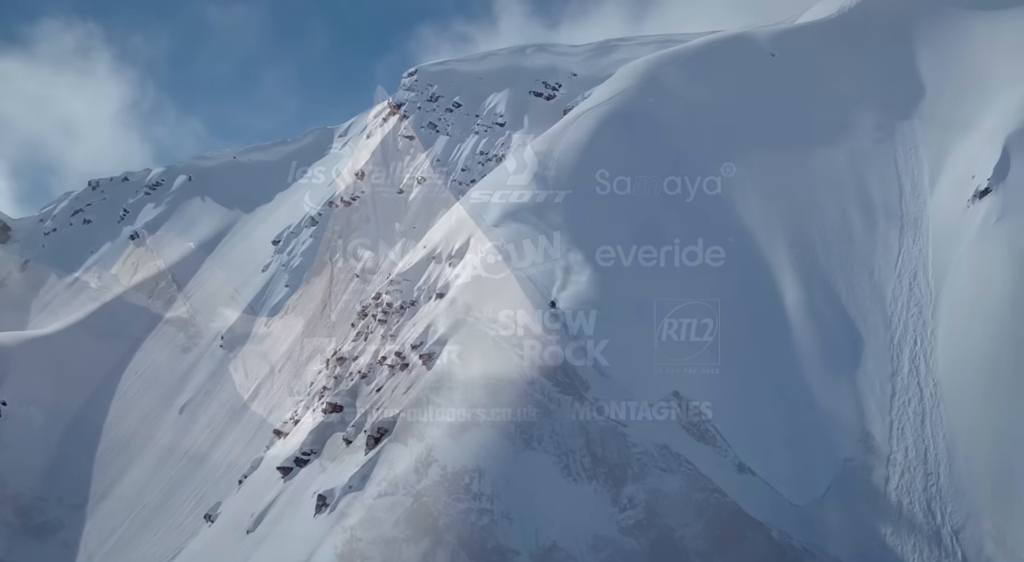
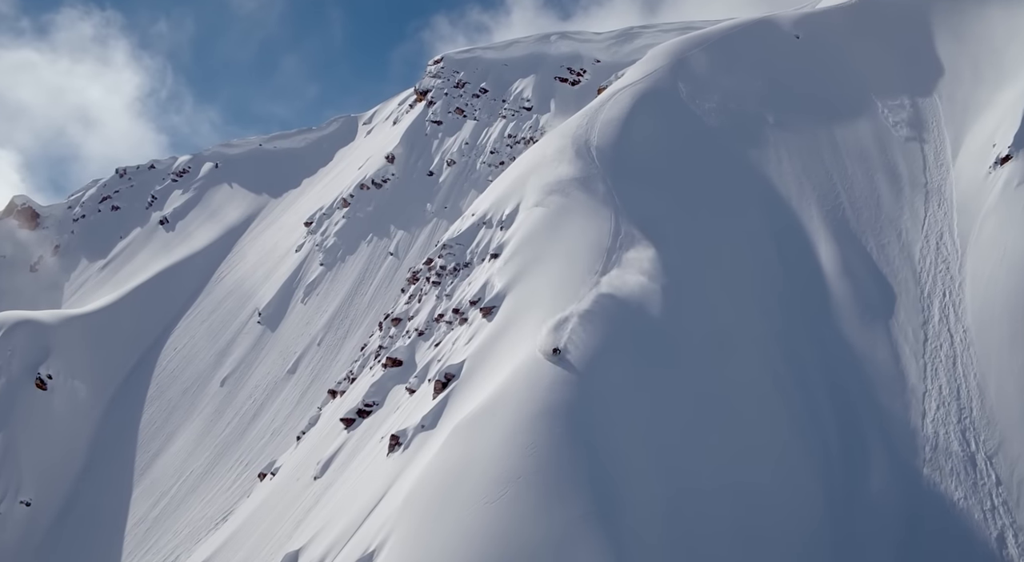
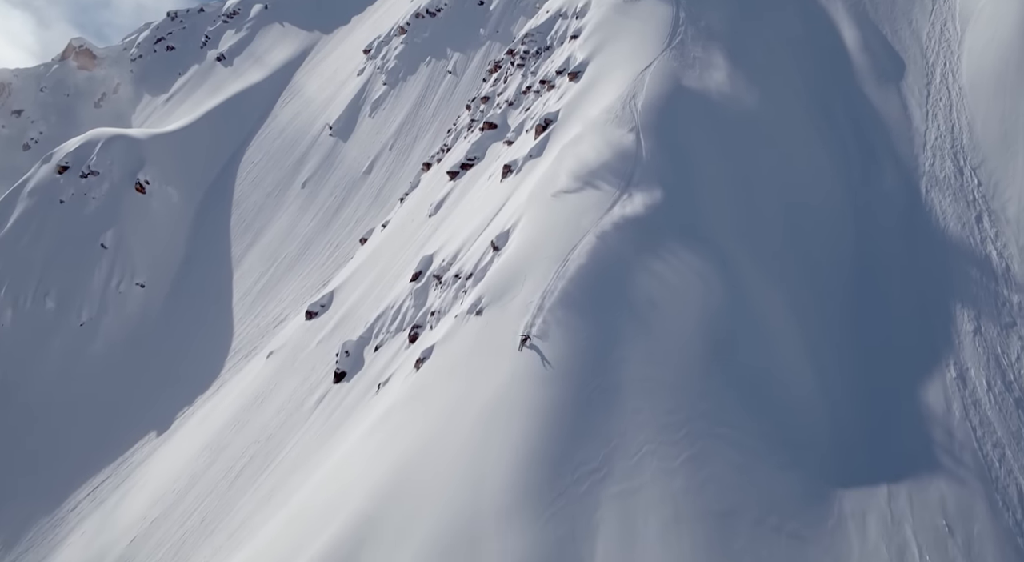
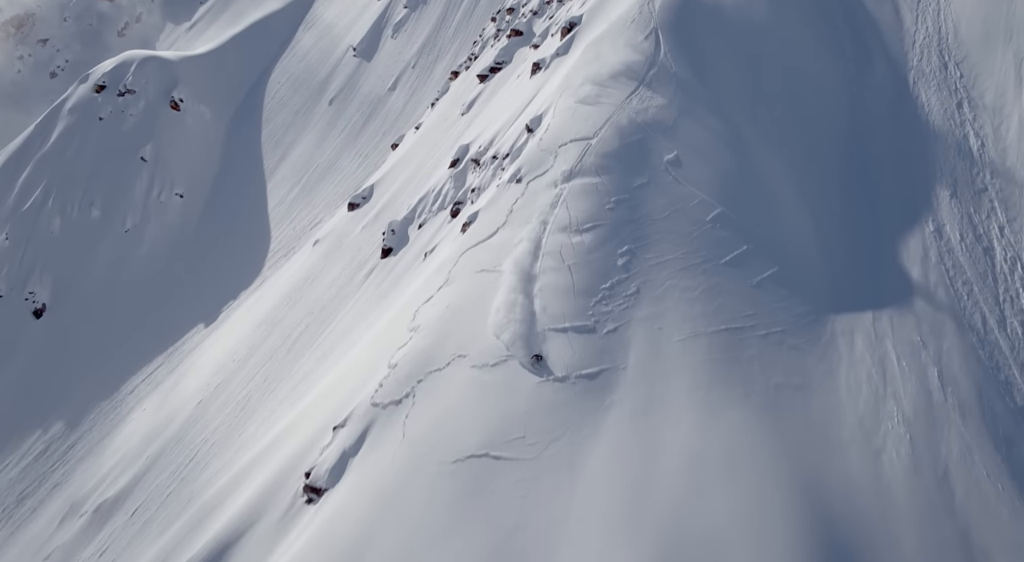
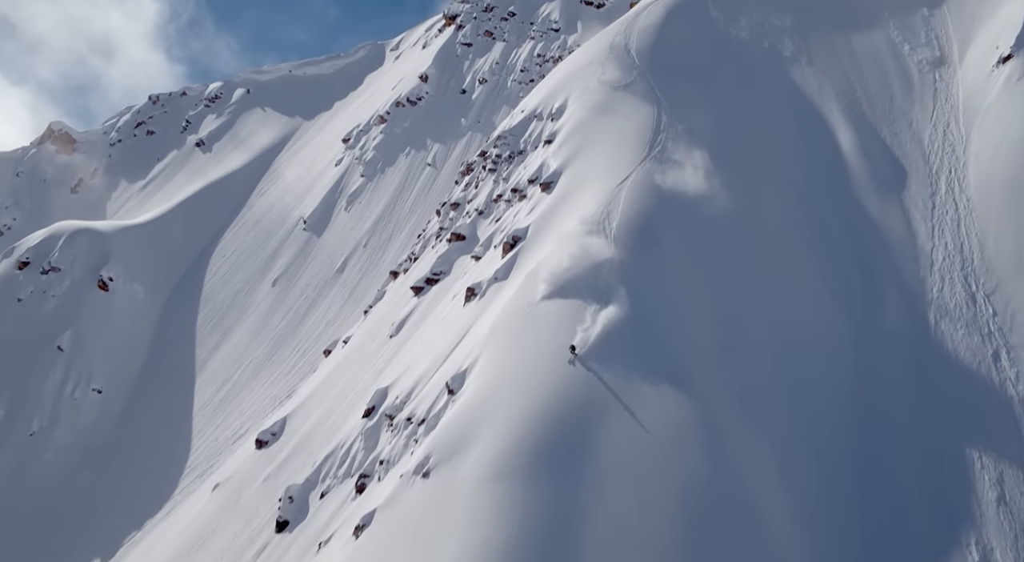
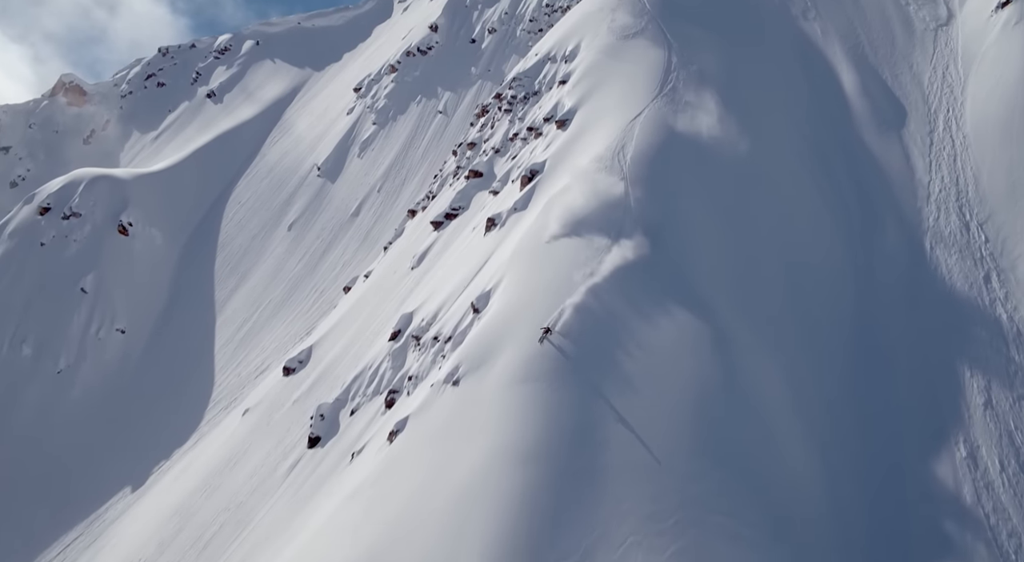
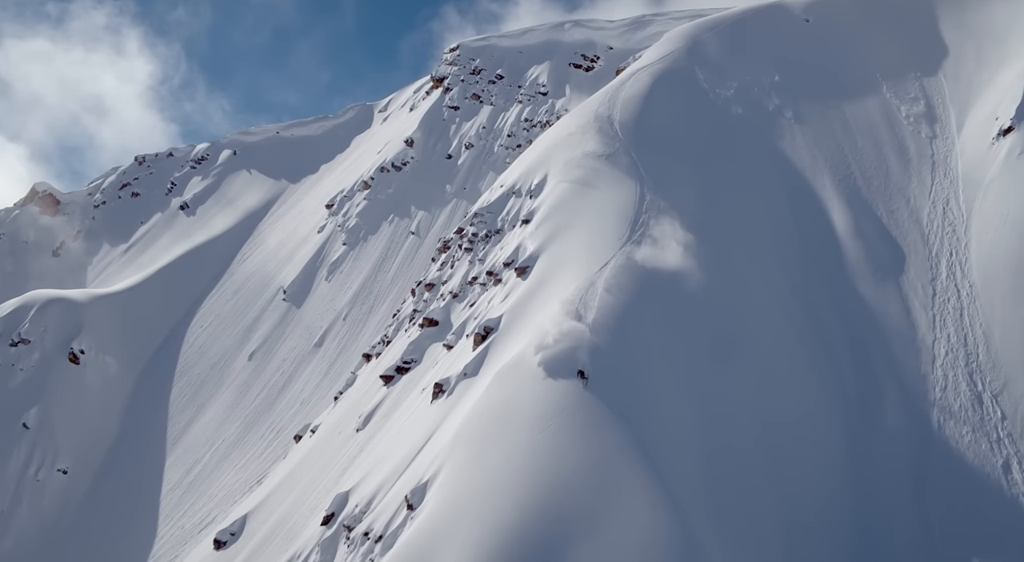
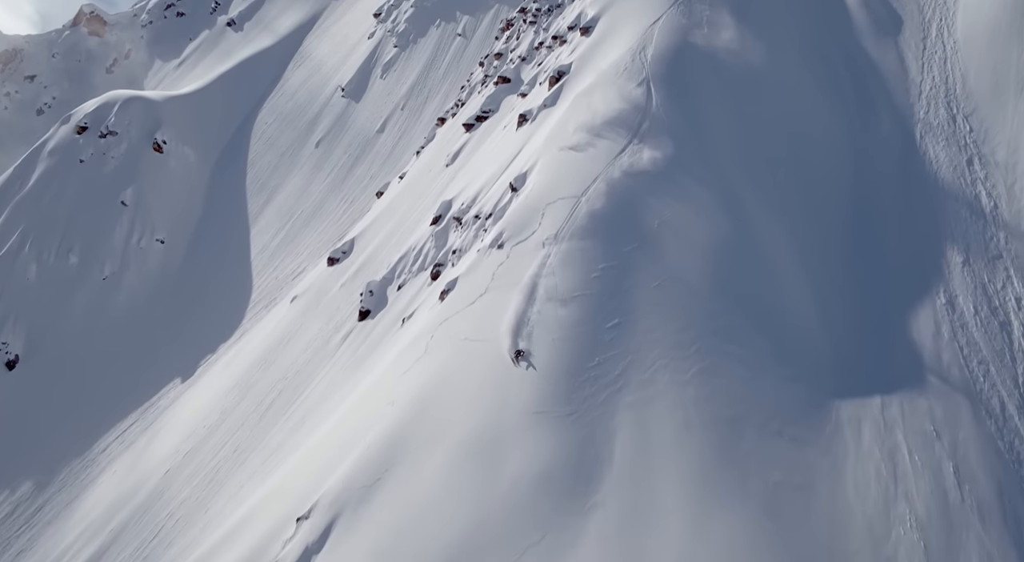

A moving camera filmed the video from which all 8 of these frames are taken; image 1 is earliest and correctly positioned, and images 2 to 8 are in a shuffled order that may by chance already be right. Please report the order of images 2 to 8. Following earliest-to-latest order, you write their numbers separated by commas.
2, 7, 5, 6, 3, 8, 4
